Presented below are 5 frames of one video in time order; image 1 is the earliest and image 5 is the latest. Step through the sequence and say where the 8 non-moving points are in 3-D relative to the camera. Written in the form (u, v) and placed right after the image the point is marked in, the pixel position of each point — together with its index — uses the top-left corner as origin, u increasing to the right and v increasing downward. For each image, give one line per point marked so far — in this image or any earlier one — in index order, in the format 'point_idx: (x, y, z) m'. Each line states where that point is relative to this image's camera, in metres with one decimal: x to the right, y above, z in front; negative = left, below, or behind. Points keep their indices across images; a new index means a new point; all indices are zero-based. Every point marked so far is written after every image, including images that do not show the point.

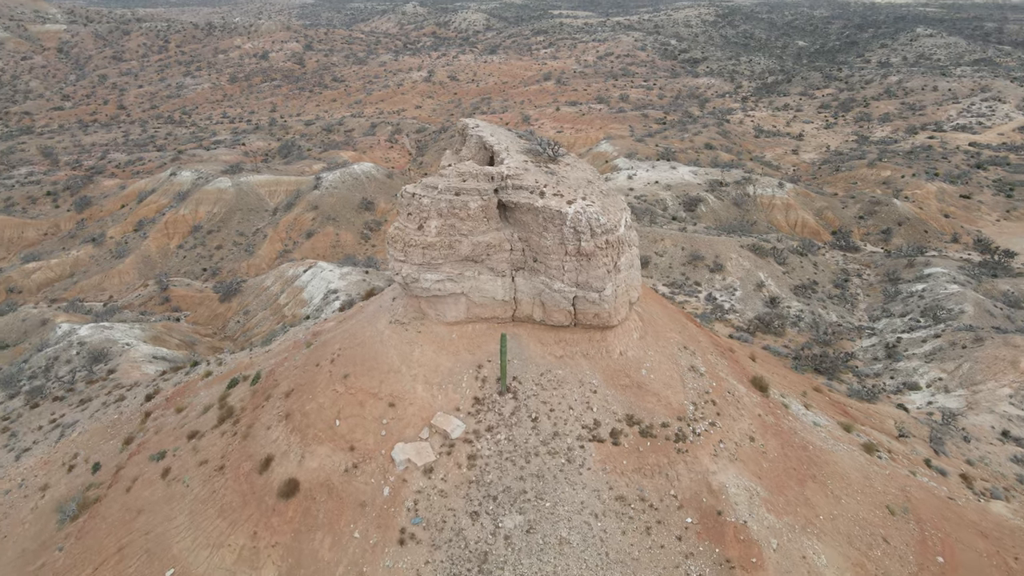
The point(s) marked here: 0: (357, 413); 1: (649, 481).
0: (-1.8, -1.4, +8.5) m
1: (+1.5, -2.0, +8.0) m
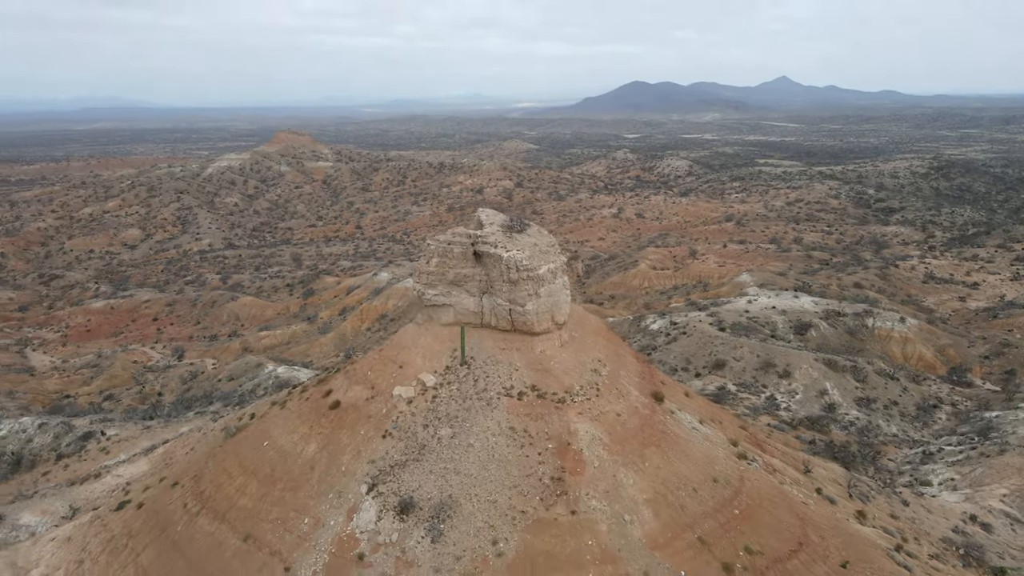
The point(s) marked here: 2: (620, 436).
0: (-2.6, -1.5, +14.4) m
1: (+0.4, -2.3, +12.8) m
2: (+1.8, -2.5, +12.8) m
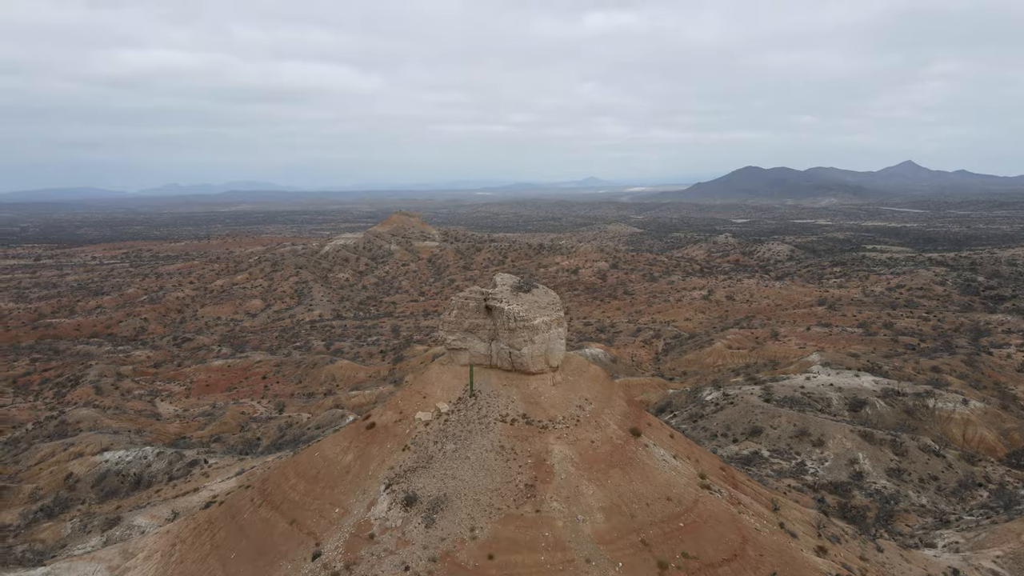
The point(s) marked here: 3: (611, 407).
0: (-2.5, -2.6, +17.8) m
1: (+0.2, -3.2, +15.8) m
2: (+1.6, -3.5, +15.5) m
3: (+2.4, -2.8, +17.6) m
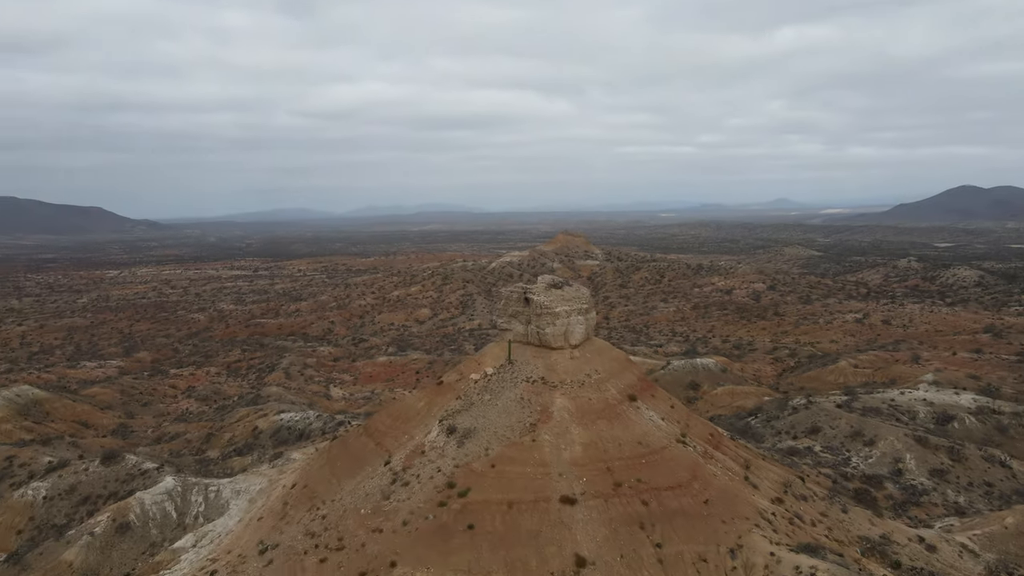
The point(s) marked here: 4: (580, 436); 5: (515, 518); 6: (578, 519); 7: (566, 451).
0: (-1.4, -2.5, +24.0) m
1: (+0.7, -3.1, +21.3) m
2: (+2.0, -3.4, +20.8) m
3: (+3.2, -2.7, +22.6) m
4: (+1.8, -3.9, +19.8) m
5: (+0.1, -5.4, +17.6) m
6: (+1.6, -5.5, +17.6) m
7: (+1.4, -4.2, +19.3) m
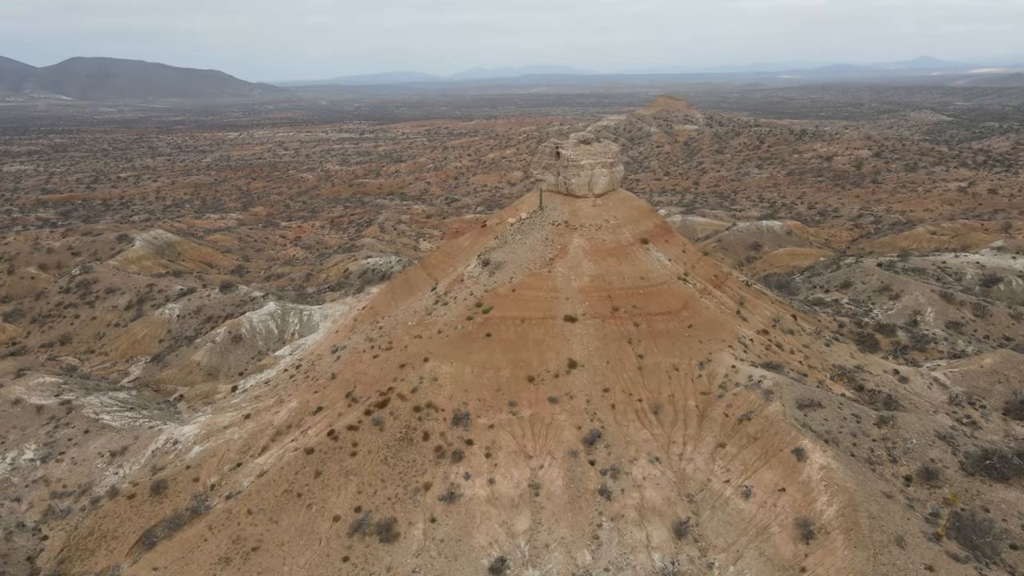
0: (-0.1, +2.9, +27.6) m
1: (+1.5, +1.7, +24.9) m
2: (+2.8, +1.3, +24.2) m
3: (+4.3, +2.2, +25.7) m
4: (+2.4, +0.6, +23.4) m
5: (+0.4, -1.2, +21.8) m
6: (+1.9, -1.3, +21.6) m
7: (+1.9, +0.2, +23.0) m
